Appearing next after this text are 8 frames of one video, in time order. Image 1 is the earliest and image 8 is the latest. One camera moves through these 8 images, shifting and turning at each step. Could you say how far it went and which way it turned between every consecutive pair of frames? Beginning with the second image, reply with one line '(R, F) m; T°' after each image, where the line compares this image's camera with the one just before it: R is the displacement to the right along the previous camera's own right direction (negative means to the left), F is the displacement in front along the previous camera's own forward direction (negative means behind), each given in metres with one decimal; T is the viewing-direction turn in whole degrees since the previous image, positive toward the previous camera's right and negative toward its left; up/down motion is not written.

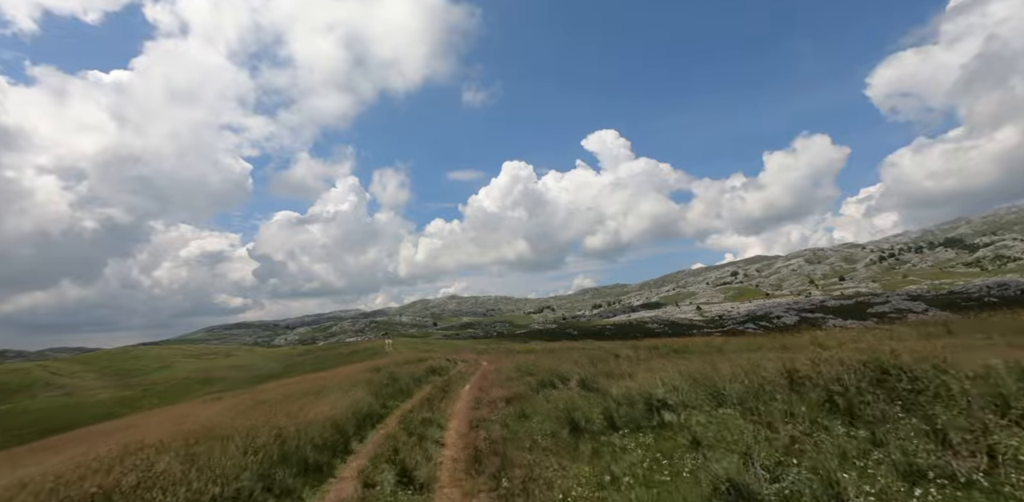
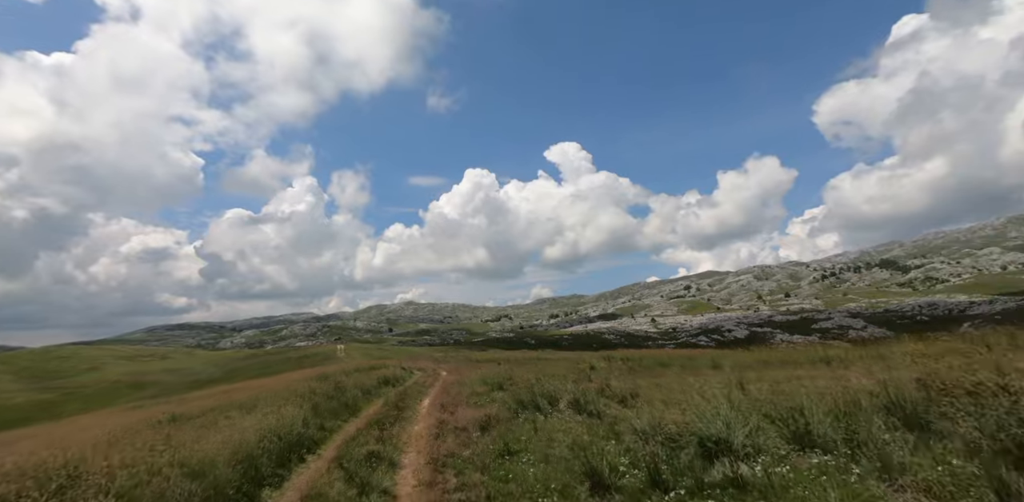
(-0.1, +0.9) m; +4°
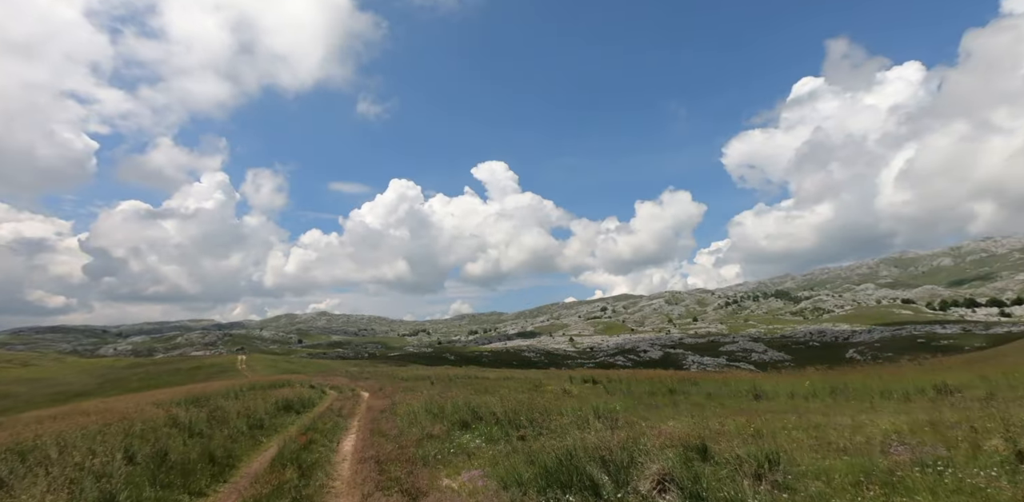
(-0.4, +1.9) m; +8°
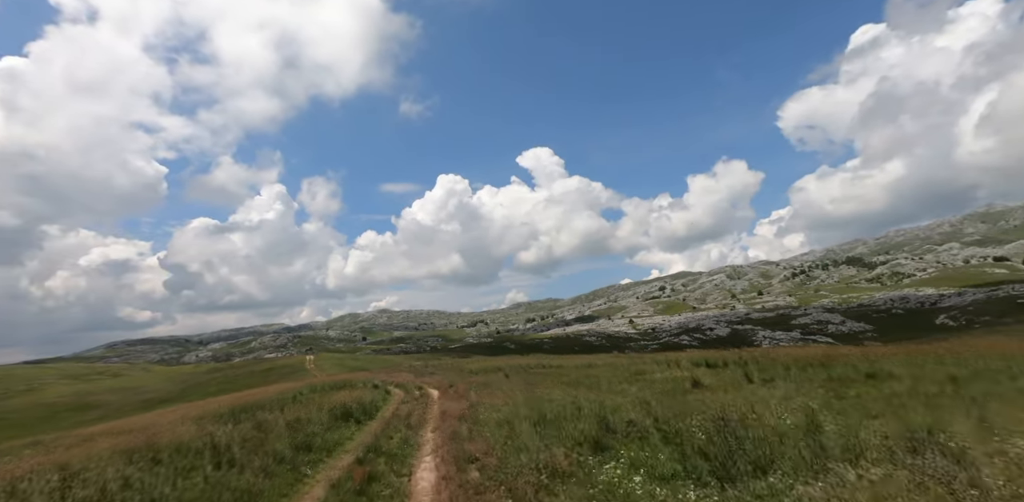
(-0.4, +1.3) m; -6°
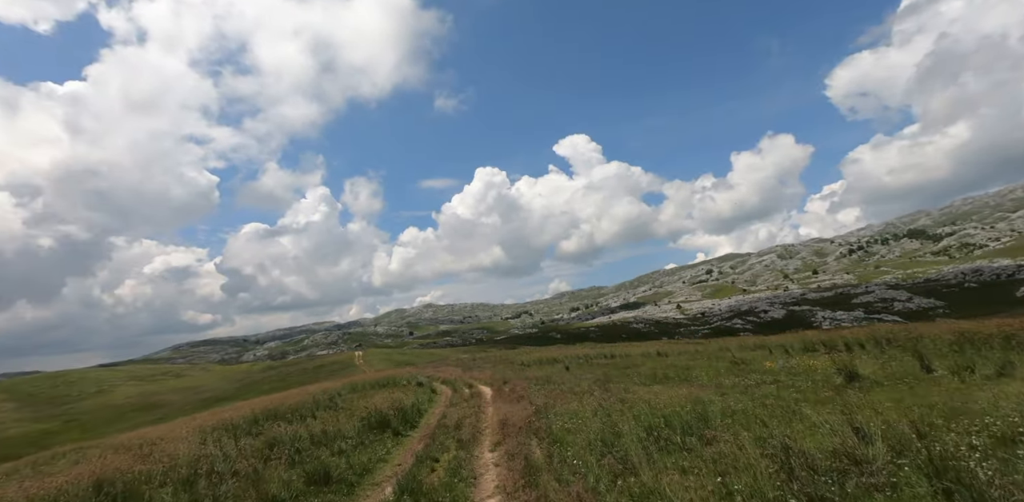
(-0.2, +1.2) m; -4°
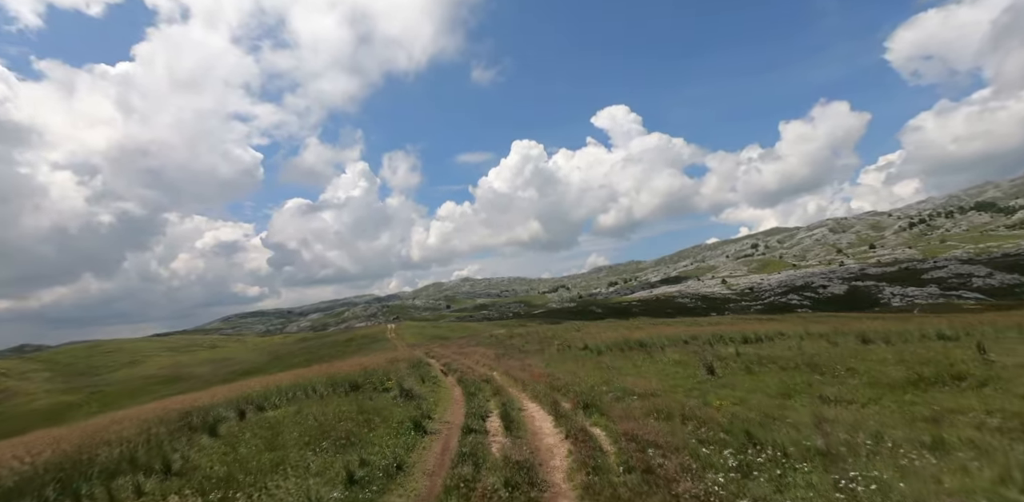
(-0.5, +4.4) m; -4°
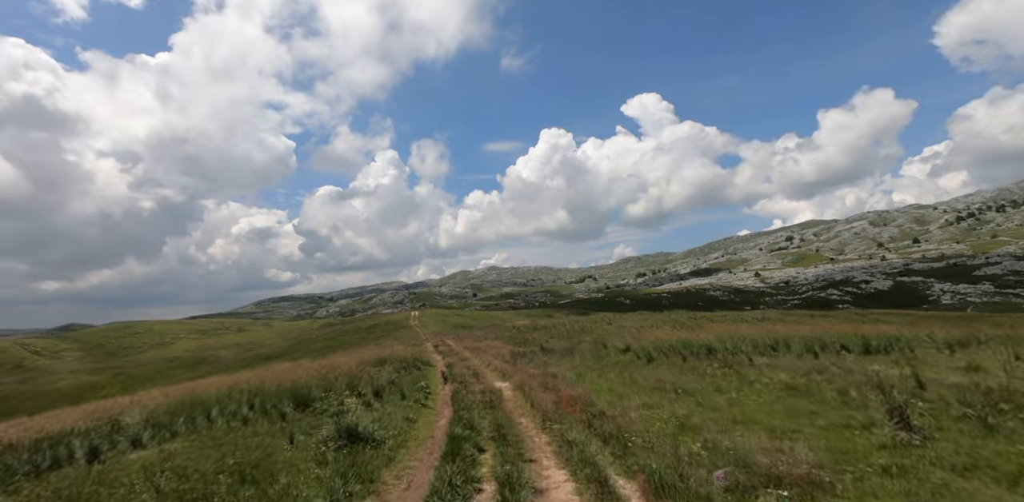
(0.0, +1.8) m; -3°
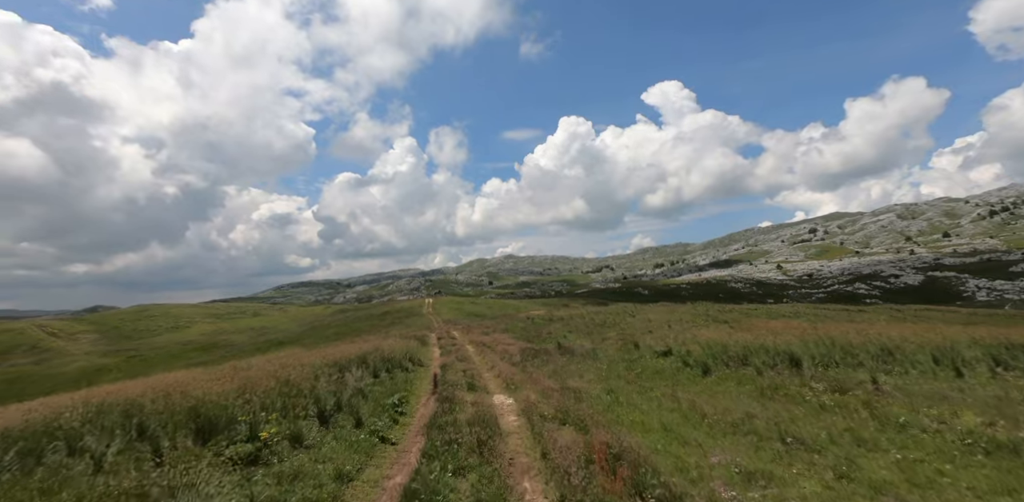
(0.0, +1.4) m; -2°
